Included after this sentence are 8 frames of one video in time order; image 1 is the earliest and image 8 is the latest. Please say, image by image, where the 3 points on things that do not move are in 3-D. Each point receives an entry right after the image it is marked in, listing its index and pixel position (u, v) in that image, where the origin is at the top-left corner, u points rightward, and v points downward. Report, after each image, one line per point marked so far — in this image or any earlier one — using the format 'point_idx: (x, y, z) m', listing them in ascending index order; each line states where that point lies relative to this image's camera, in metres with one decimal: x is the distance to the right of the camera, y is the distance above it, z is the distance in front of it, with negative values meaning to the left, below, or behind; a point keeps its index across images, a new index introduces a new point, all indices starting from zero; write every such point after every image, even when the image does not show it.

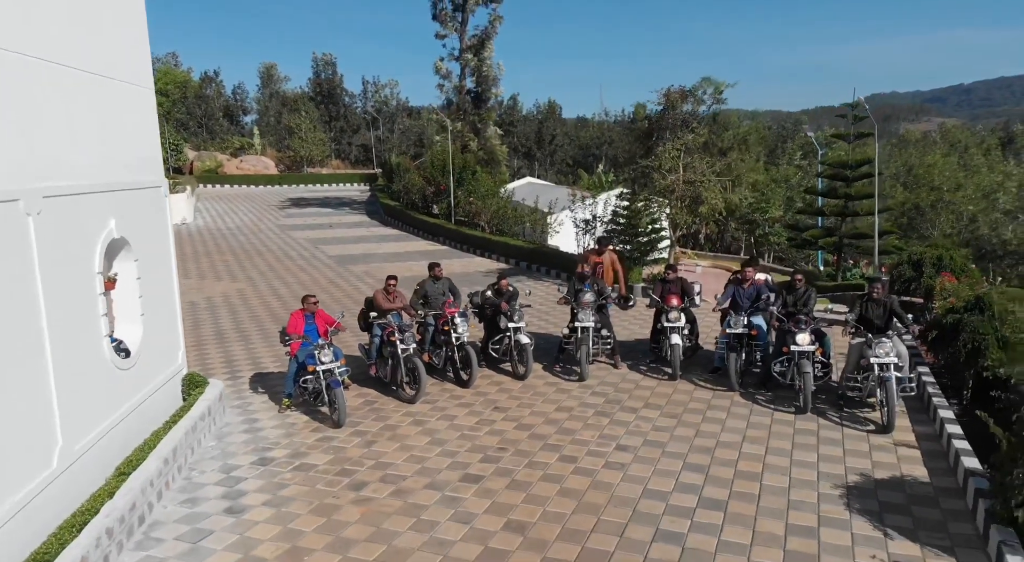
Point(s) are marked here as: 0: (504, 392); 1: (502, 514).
0: (-0.1, -1.1, +6.2) m
1: (0.0, -1.5, +4.1) m
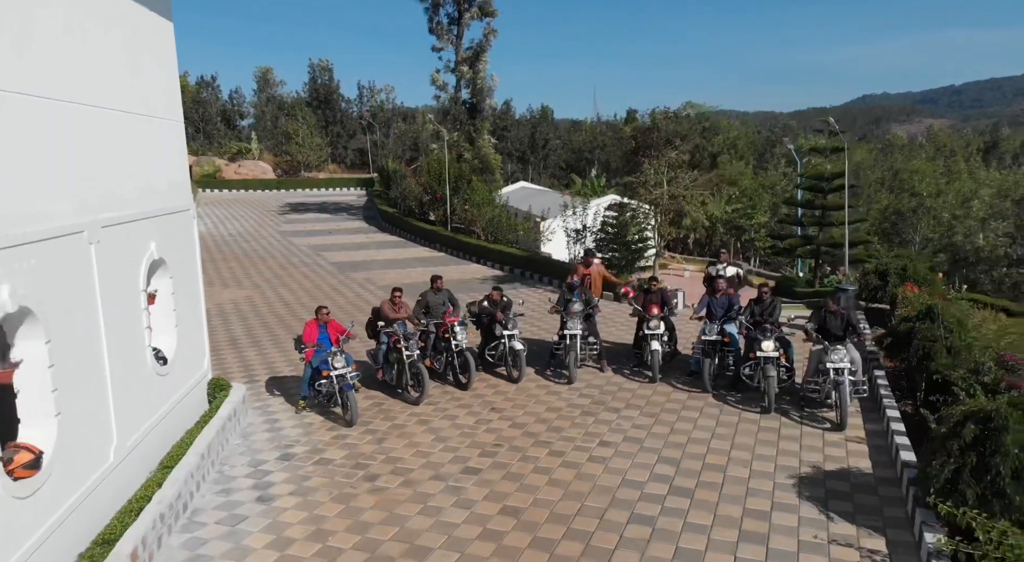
0: (-0.1, -1.2, +6.8) m
1: (-0.1, -1.6, +4.7) m
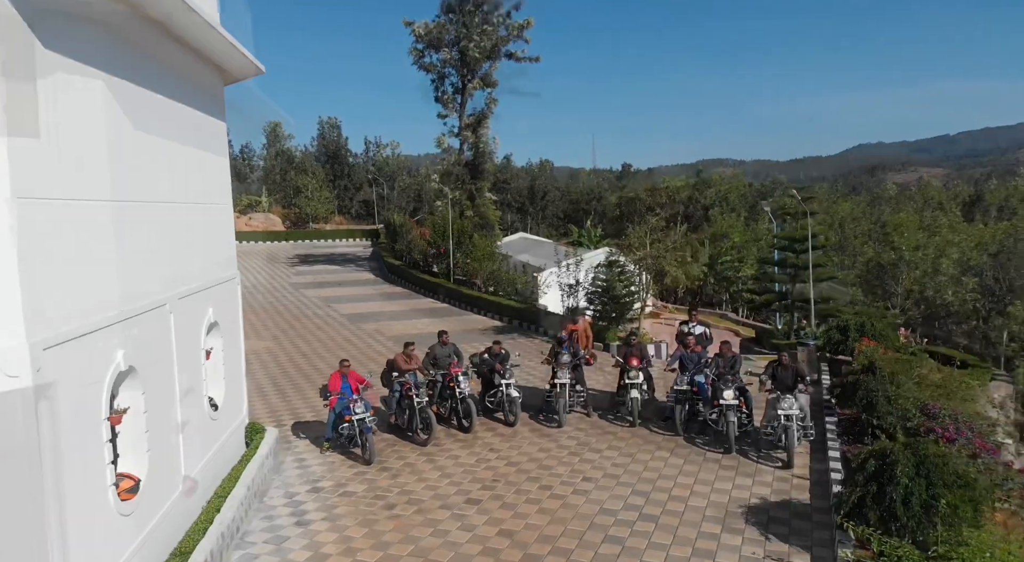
0: (-0.2, -1.9, +7.7) m
1: (-0.1, -2.2, +5.6) m
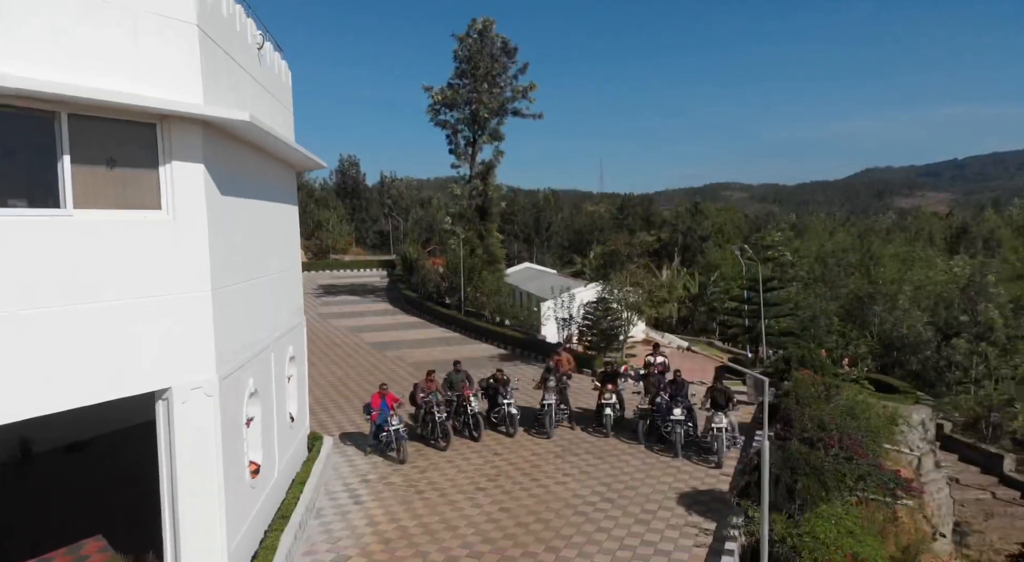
0: (-0.2, -2.6, +9.9) m
1: (-0.1, -2.8, +7.7) m
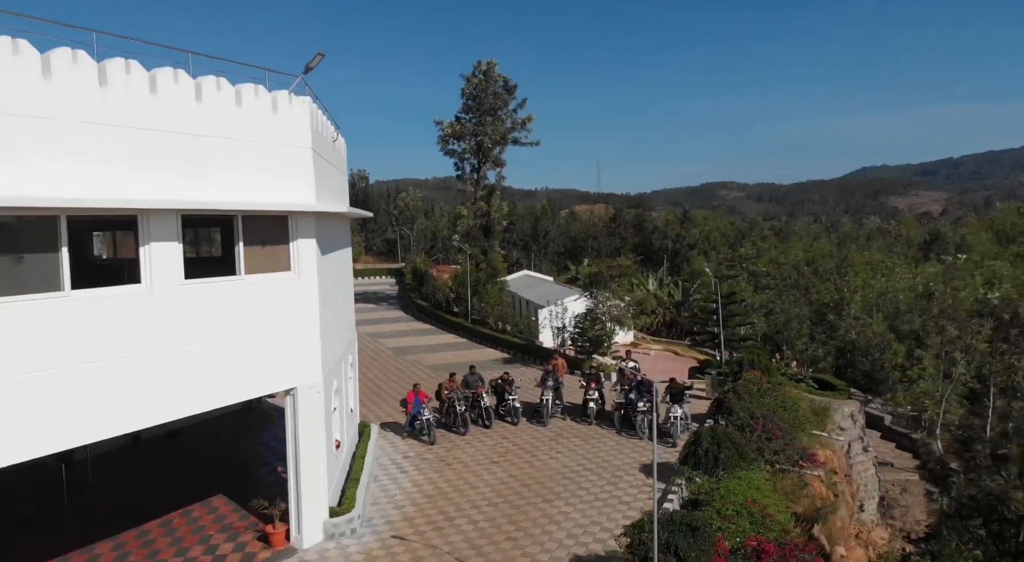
0: (-0.1, -3.1, +12.6) m
1: (0.0, -3.2, +10.5) m
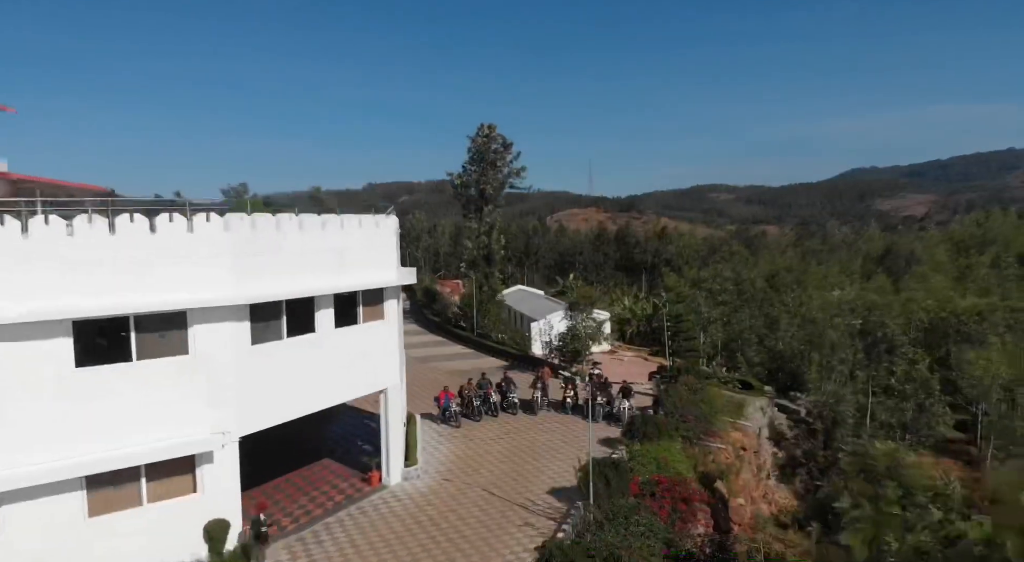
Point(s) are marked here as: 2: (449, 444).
0: (-0.1, -4.0, +18.0) m
1: (0.0, -4.2, +15.9) m
2: (-1.7, -4.2, +16.0) m
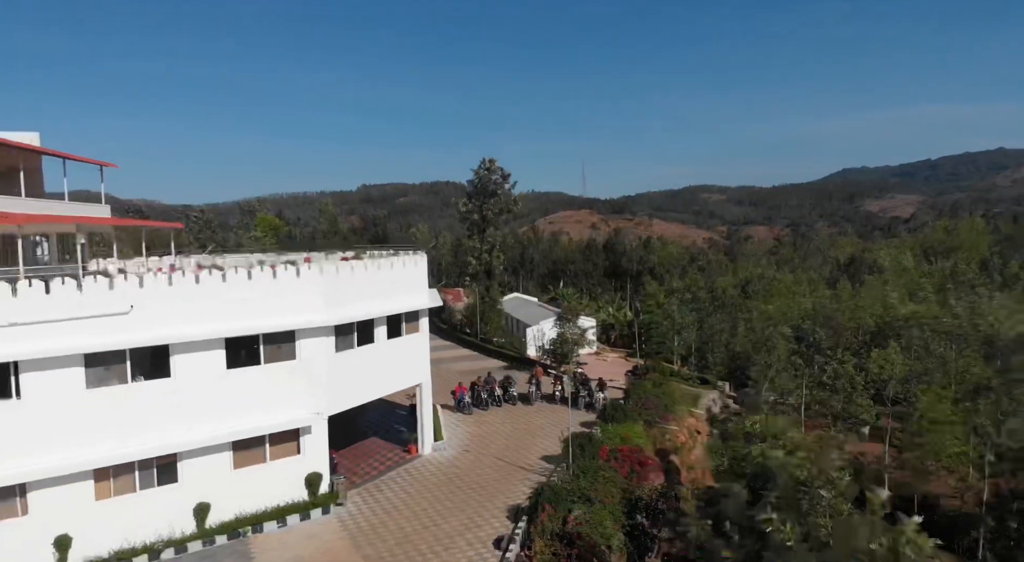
0: (-0.1, -4.7, +22.8) m
1: (0.0, -4.8, +20.6) m
2: (-1.7, -4.9, +20.8) m
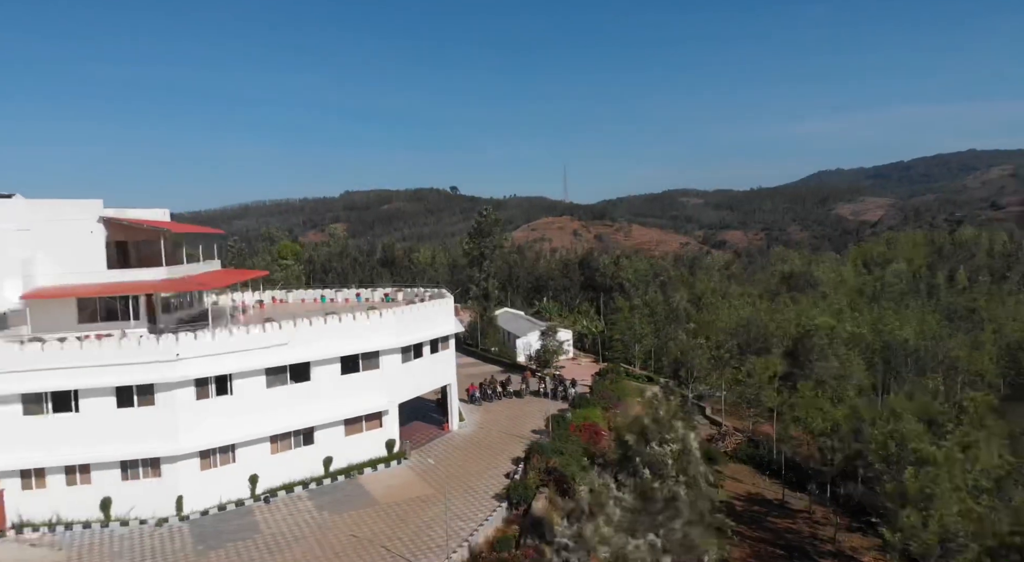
0: (-0.2, -6.2, +32.0) m
1: (0.0, -6.3, +29.9) m
2: (-1.7, -6.4, +30.0) m
